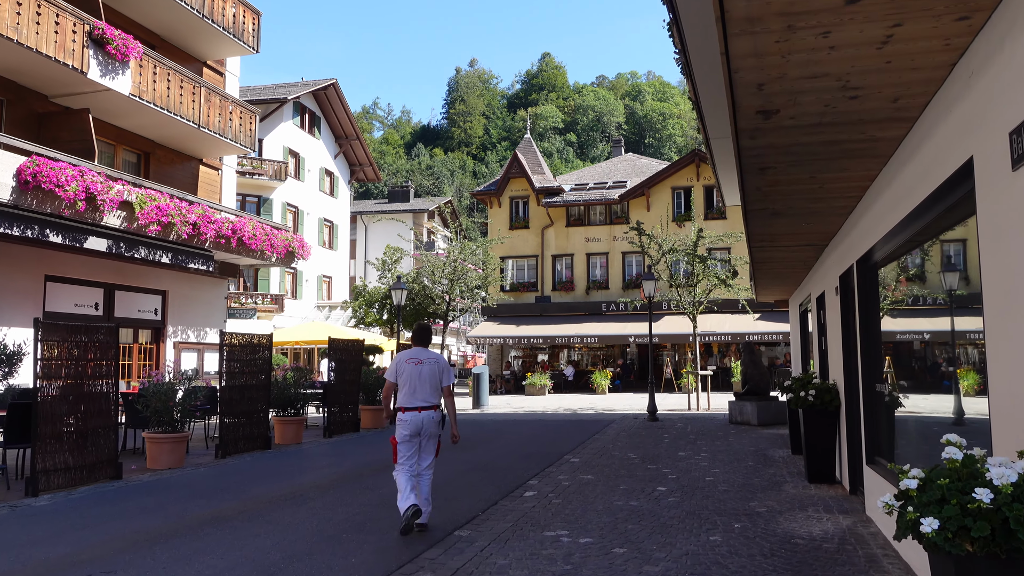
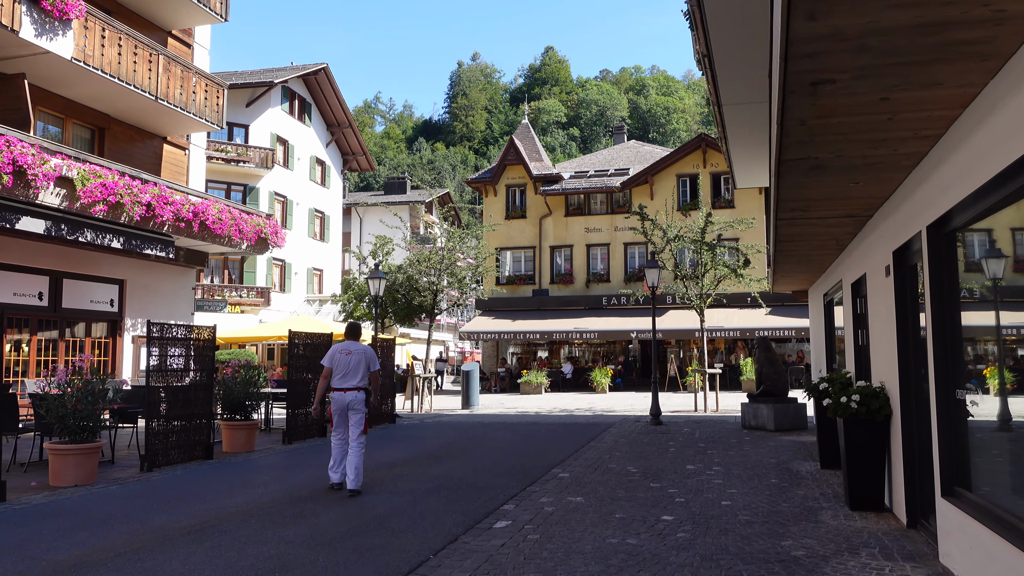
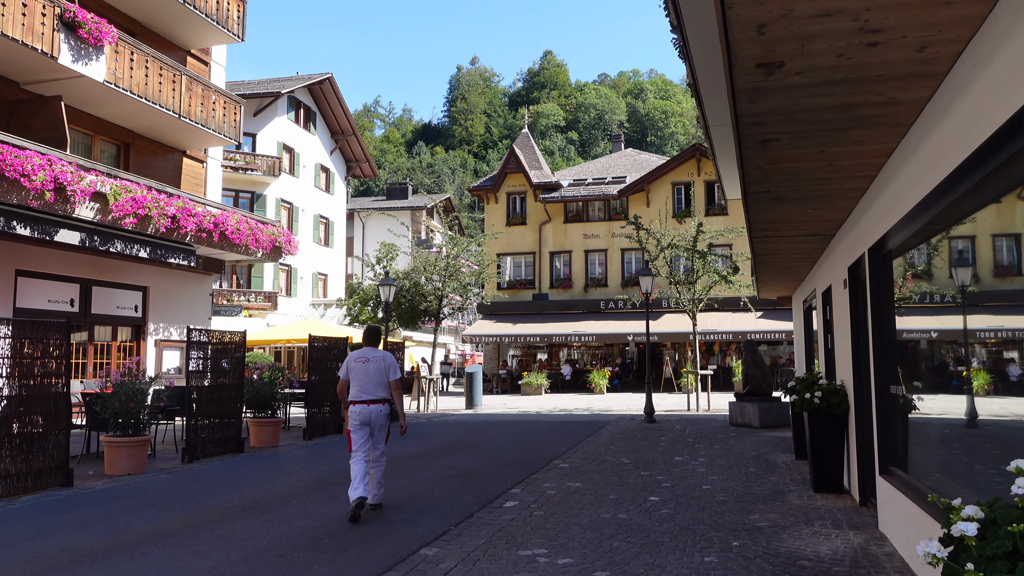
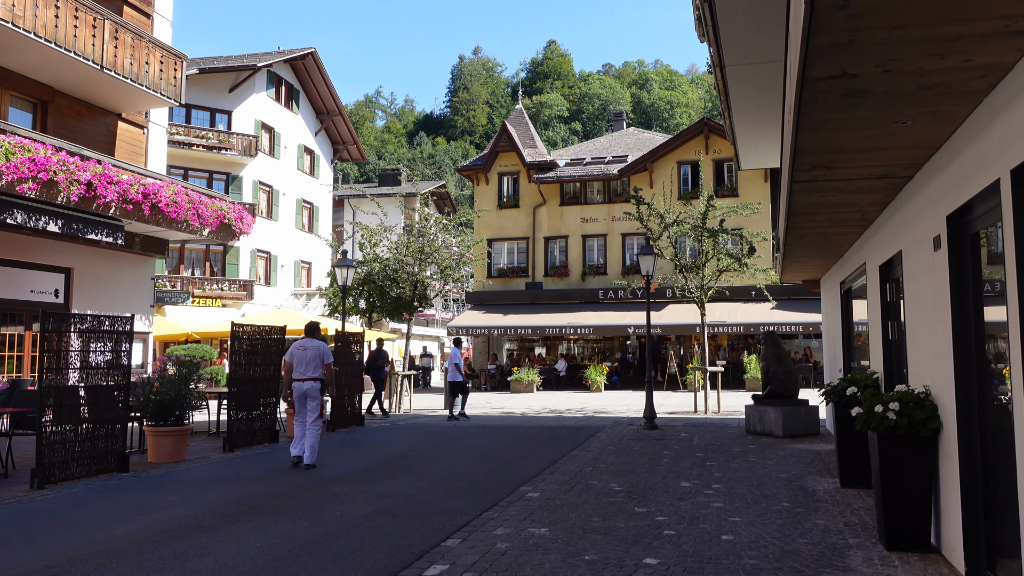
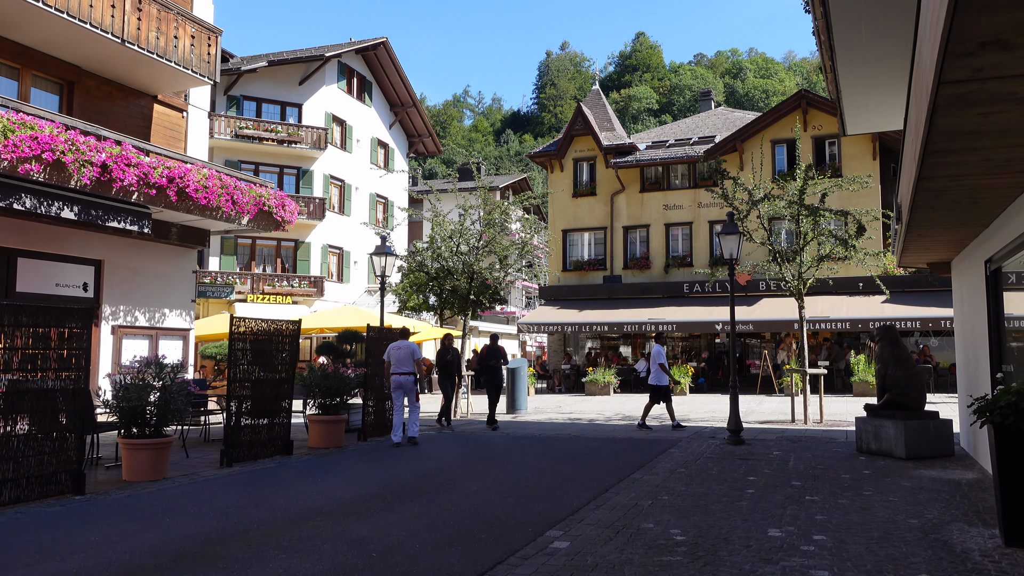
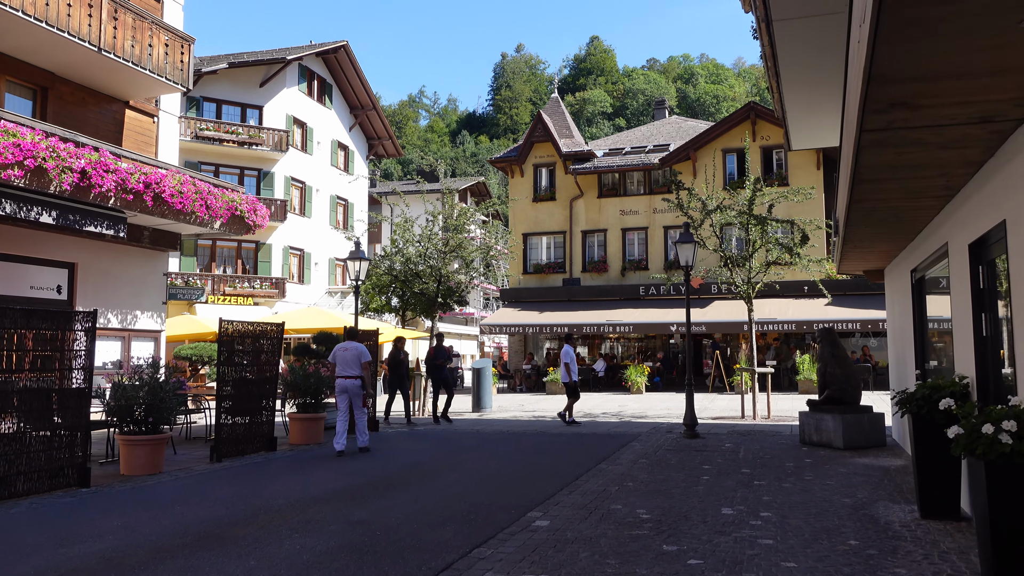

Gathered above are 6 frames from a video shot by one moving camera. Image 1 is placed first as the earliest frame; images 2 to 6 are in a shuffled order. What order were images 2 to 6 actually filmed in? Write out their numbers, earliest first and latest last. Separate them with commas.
3, 2, 4, 6, 5
